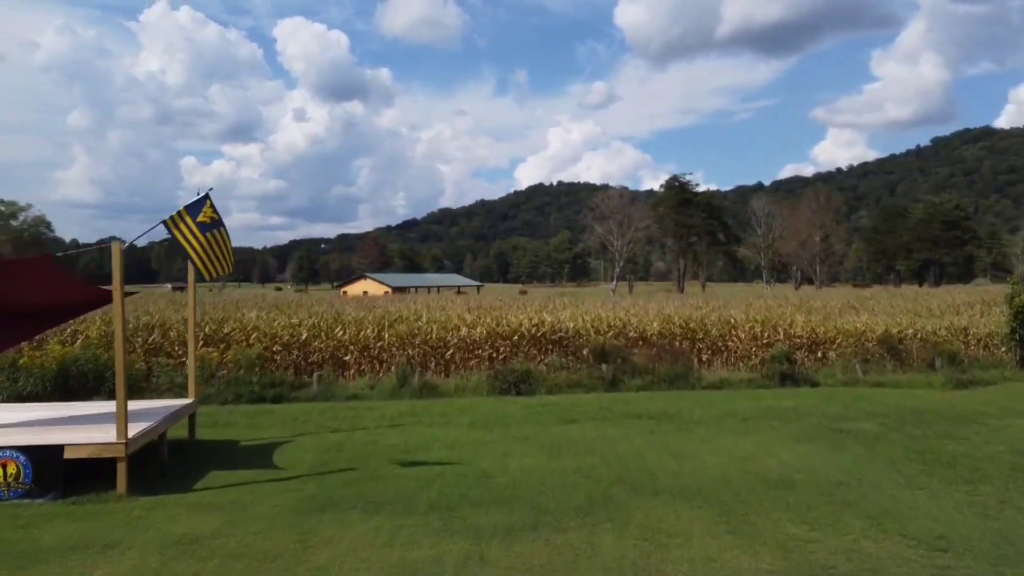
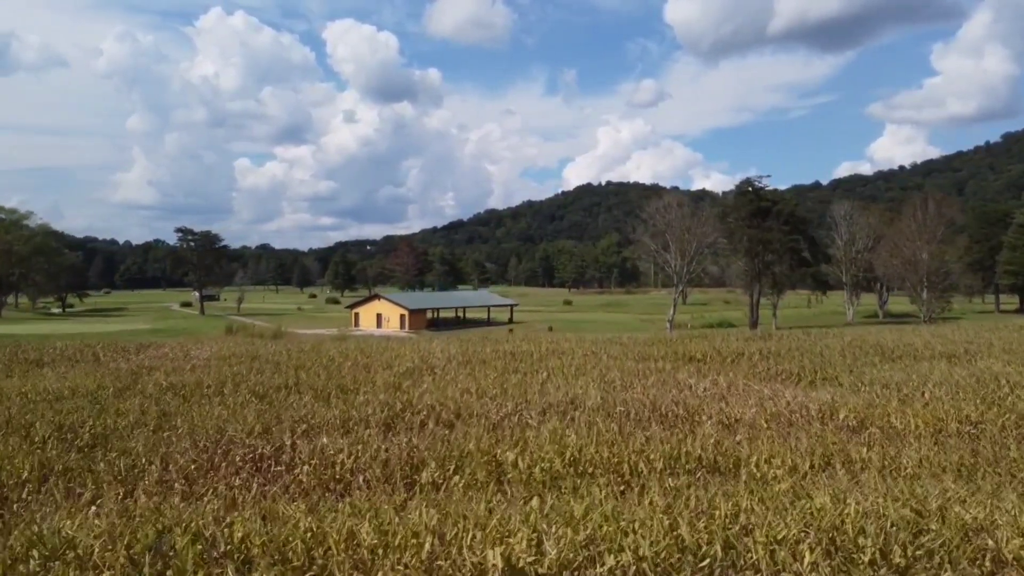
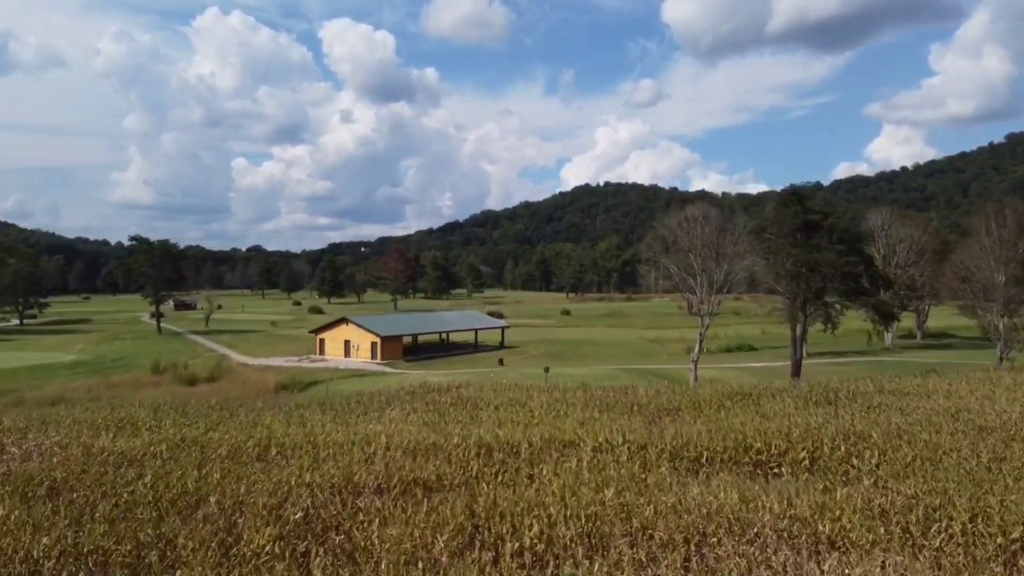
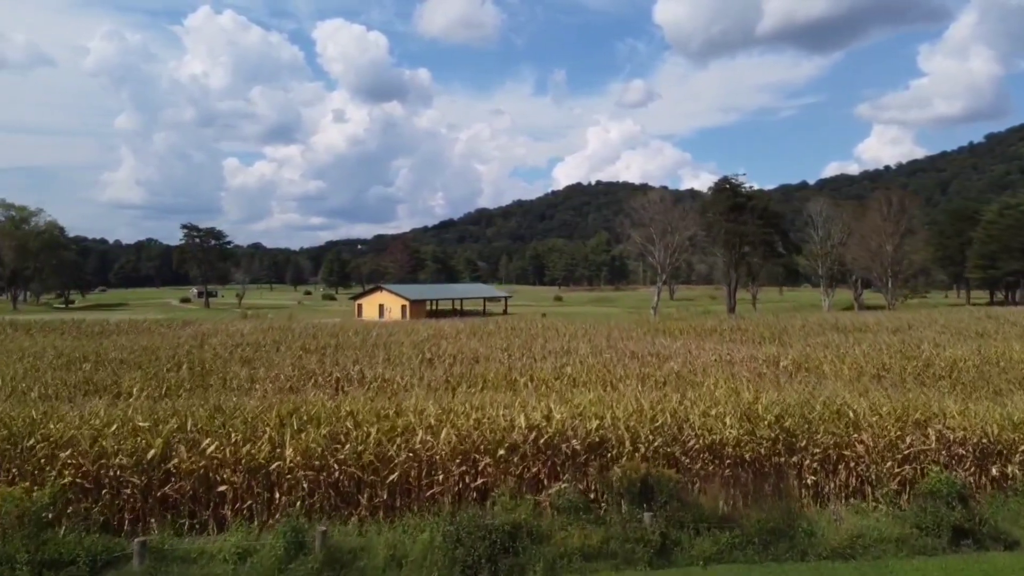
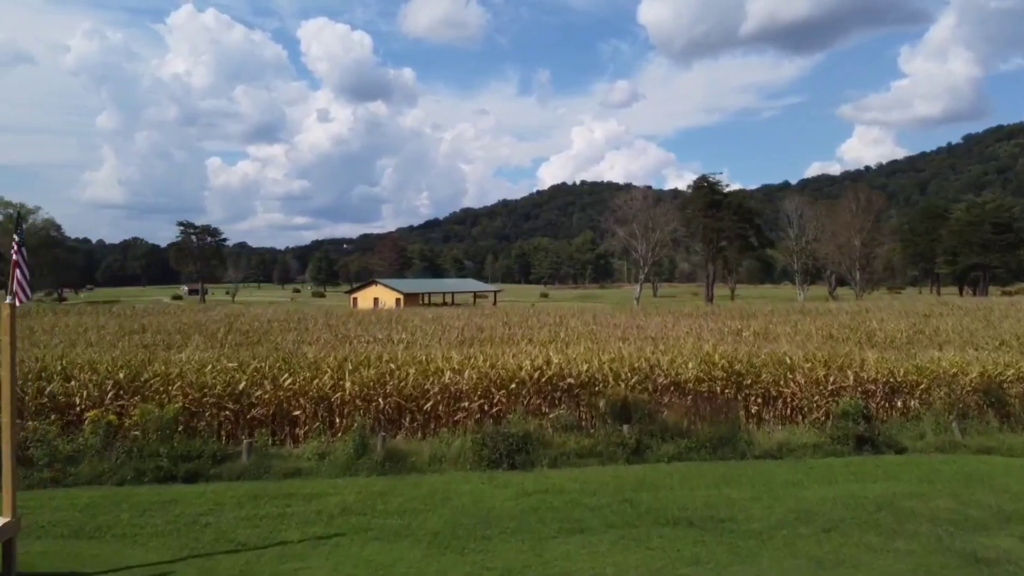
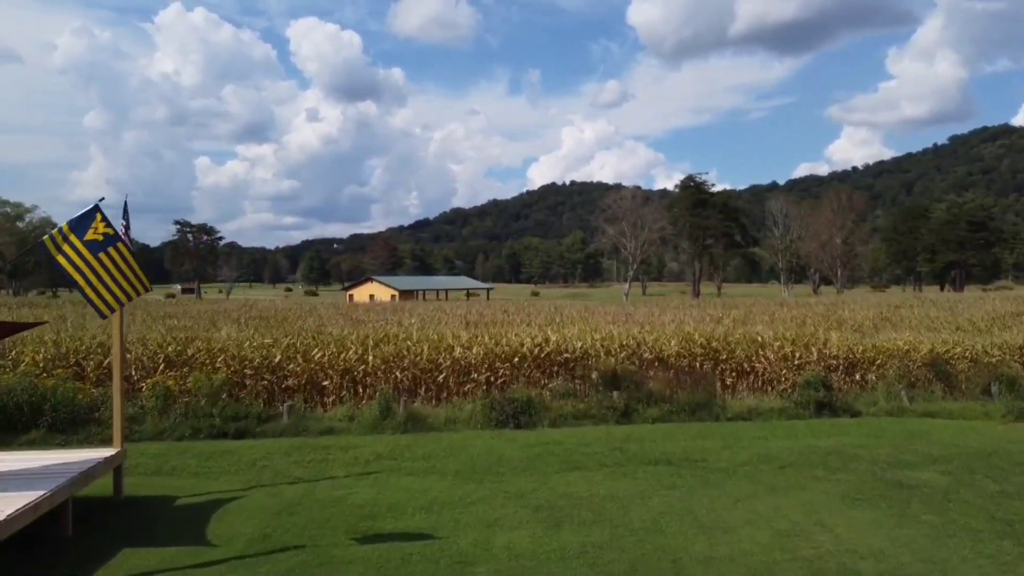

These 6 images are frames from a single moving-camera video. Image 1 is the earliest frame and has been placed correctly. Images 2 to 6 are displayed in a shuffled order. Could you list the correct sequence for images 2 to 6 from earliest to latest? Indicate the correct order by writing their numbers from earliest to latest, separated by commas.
6, 5, 4, 2, 3
